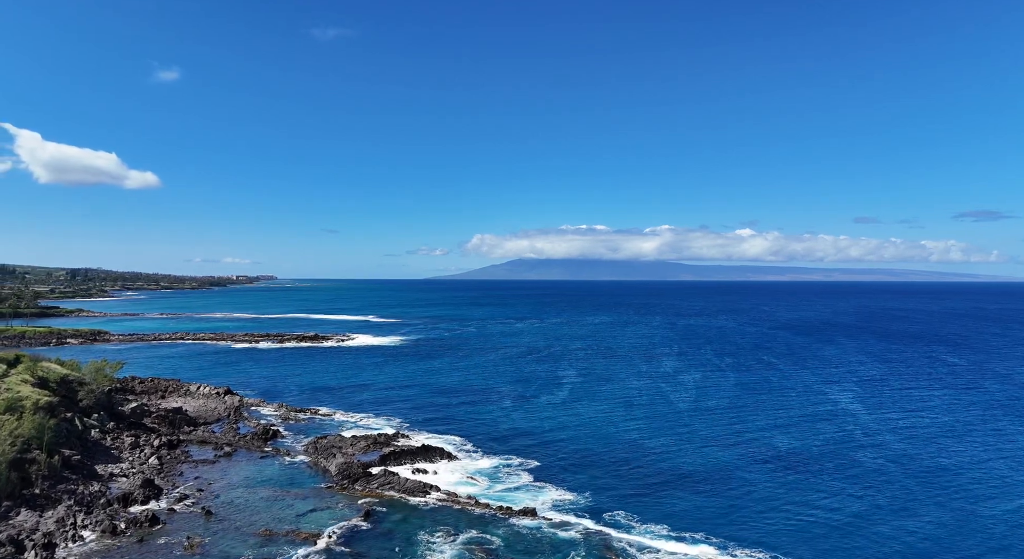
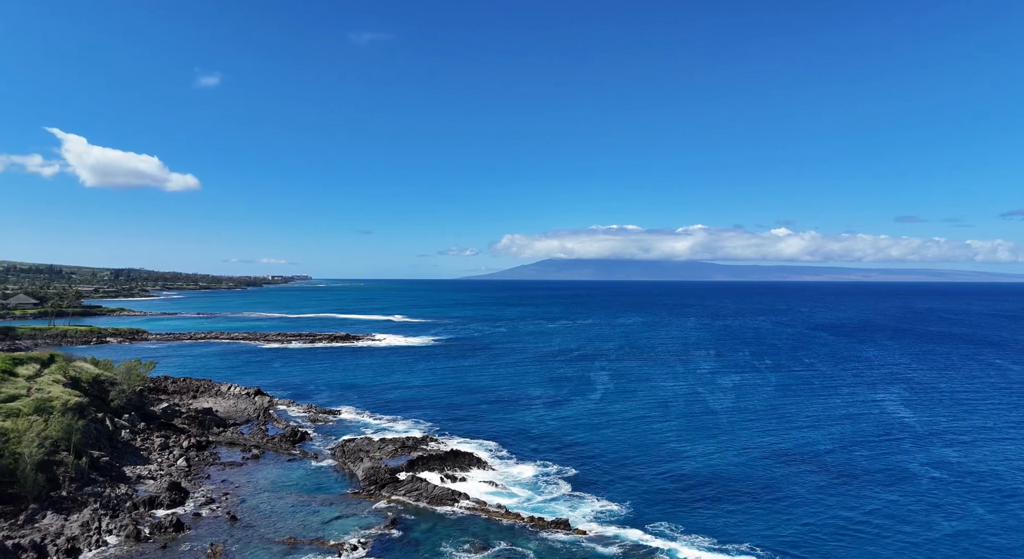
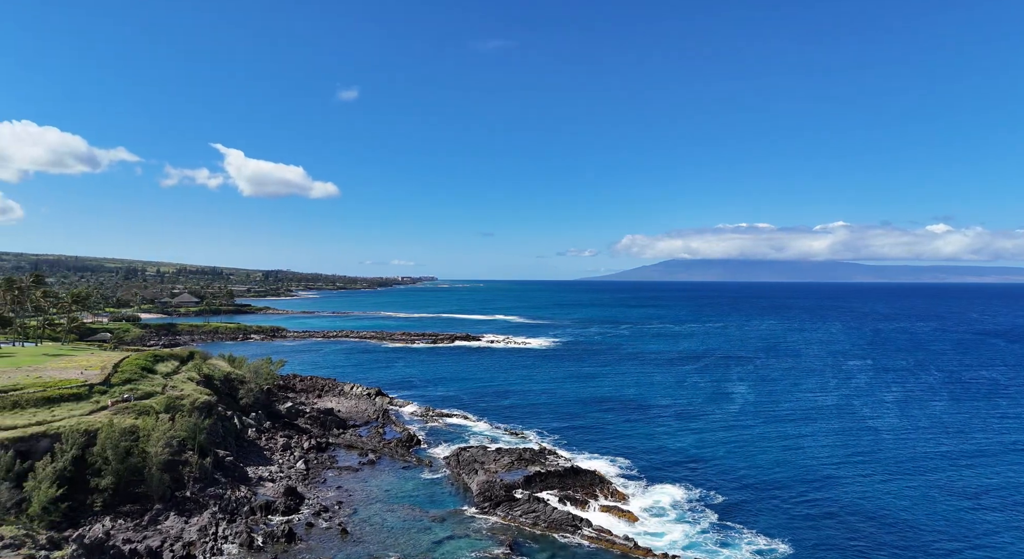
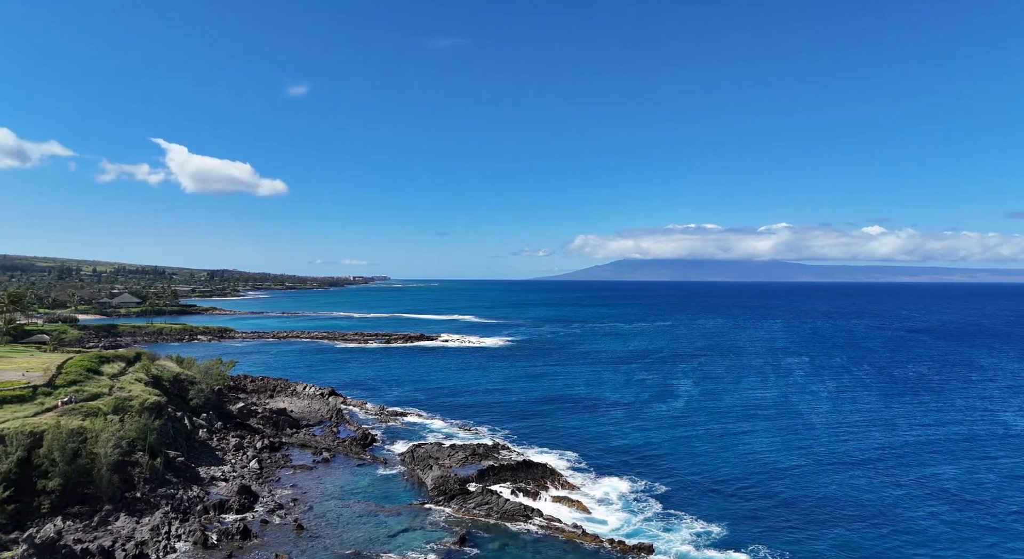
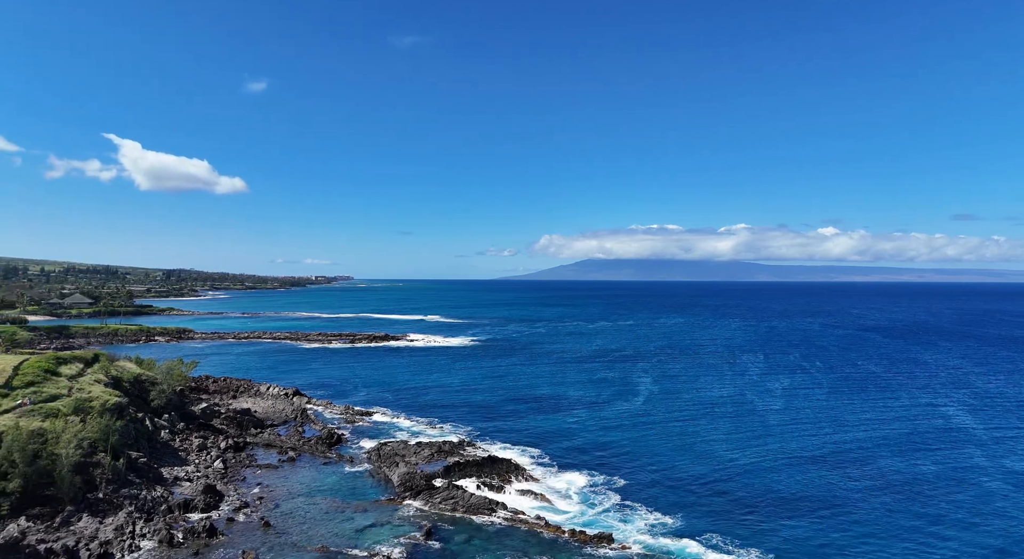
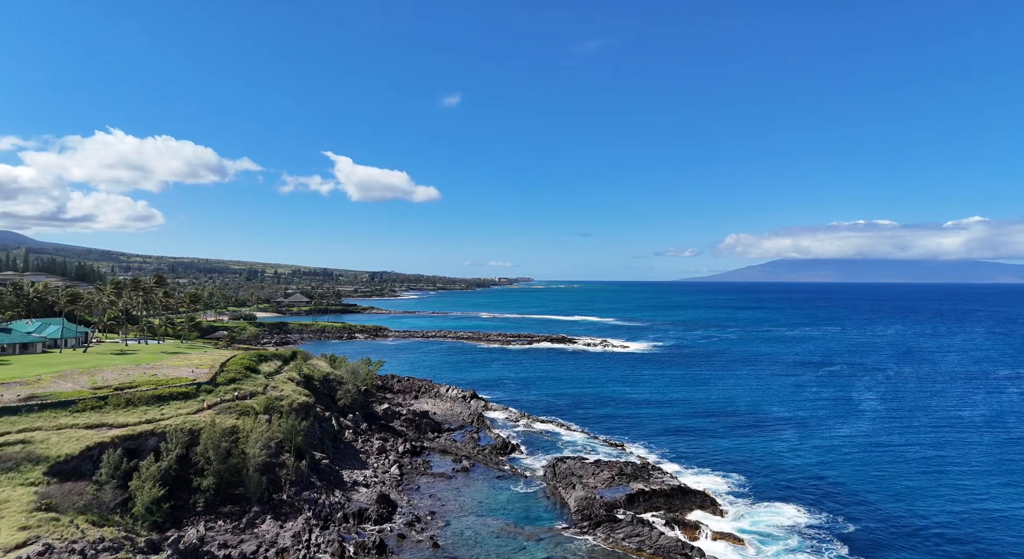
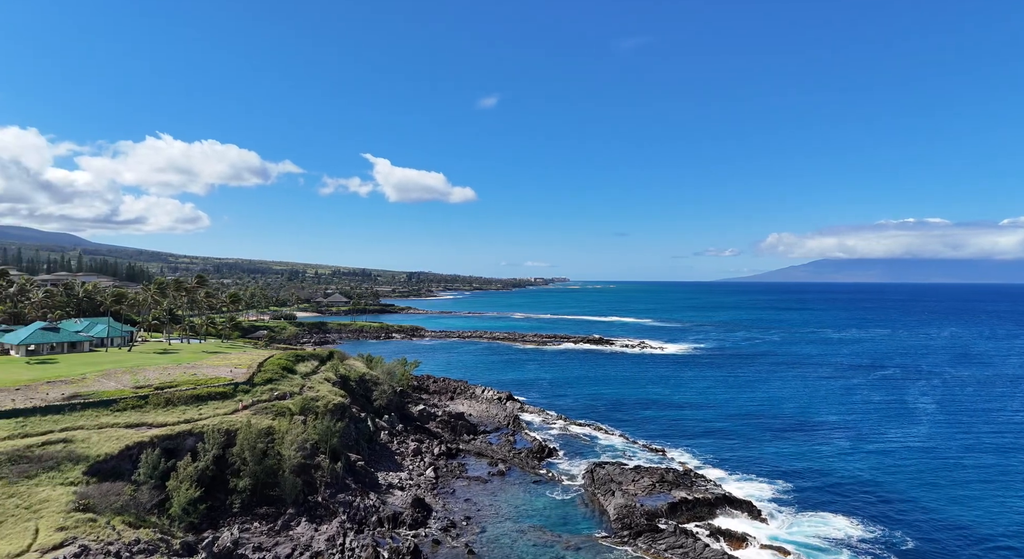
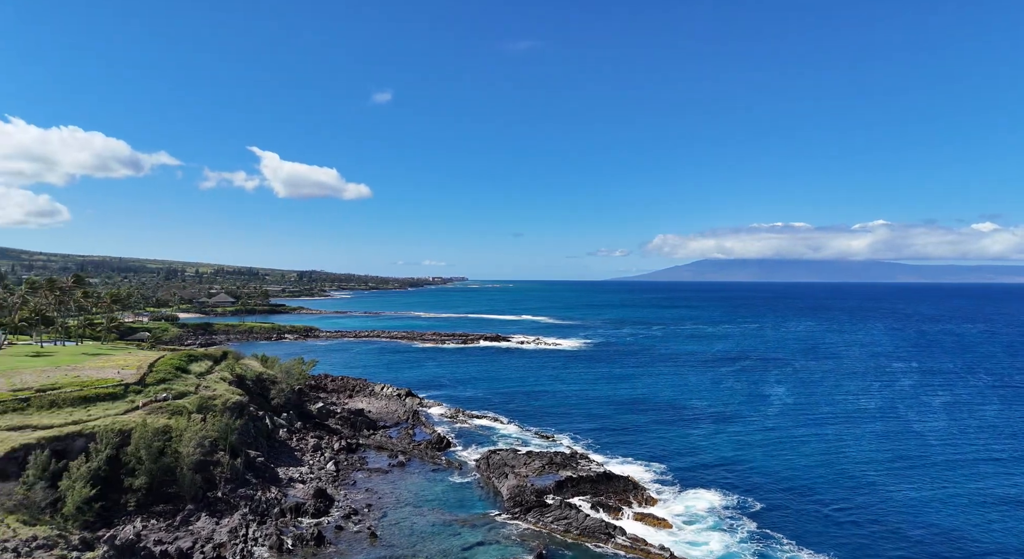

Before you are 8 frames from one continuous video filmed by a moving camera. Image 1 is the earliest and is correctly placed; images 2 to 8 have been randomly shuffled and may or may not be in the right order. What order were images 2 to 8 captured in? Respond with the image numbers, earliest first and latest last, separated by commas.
2, 5, 4, 3, 8, 6, 7
